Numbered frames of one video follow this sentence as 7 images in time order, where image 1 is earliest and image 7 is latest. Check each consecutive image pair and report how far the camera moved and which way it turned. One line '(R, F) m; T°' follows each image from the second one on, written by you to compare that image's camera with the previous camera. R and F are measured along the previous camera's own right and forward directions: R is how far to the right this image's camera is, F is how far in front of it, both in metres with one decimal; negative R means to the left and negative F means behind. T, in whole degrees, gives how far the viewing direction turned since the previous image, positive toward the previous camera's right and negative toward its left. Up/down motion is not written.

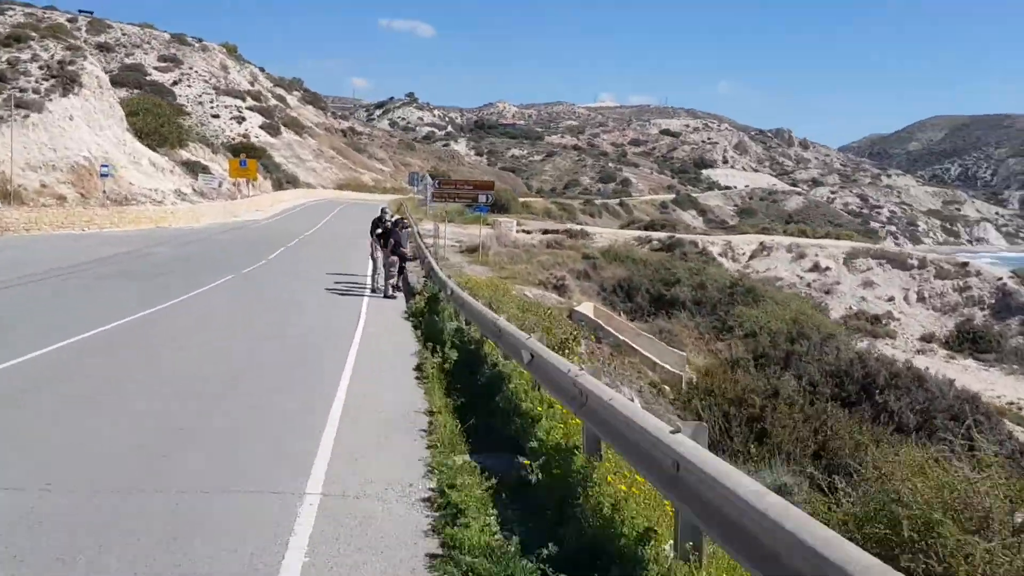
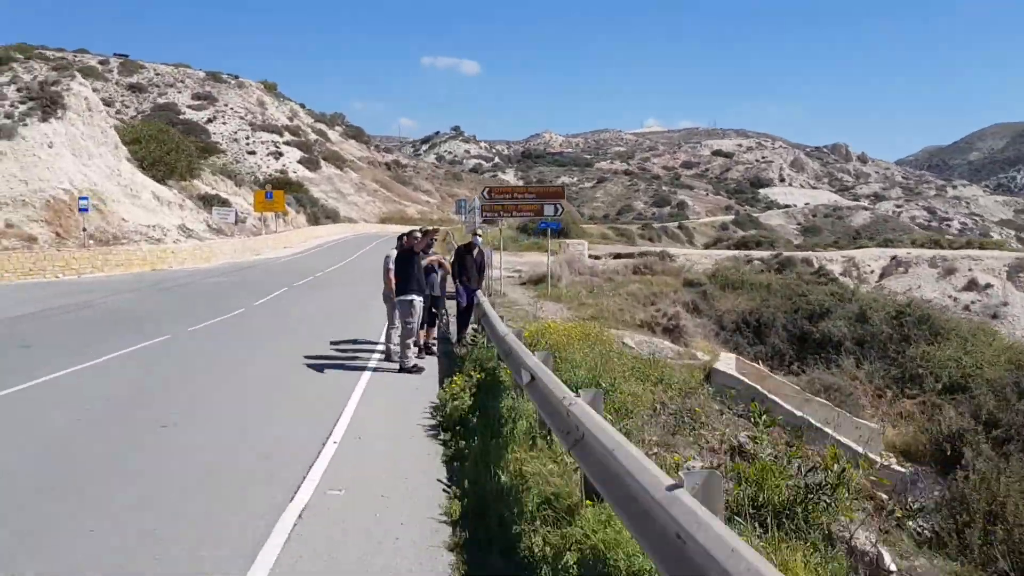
(-0.7, +7.9) m; -3°
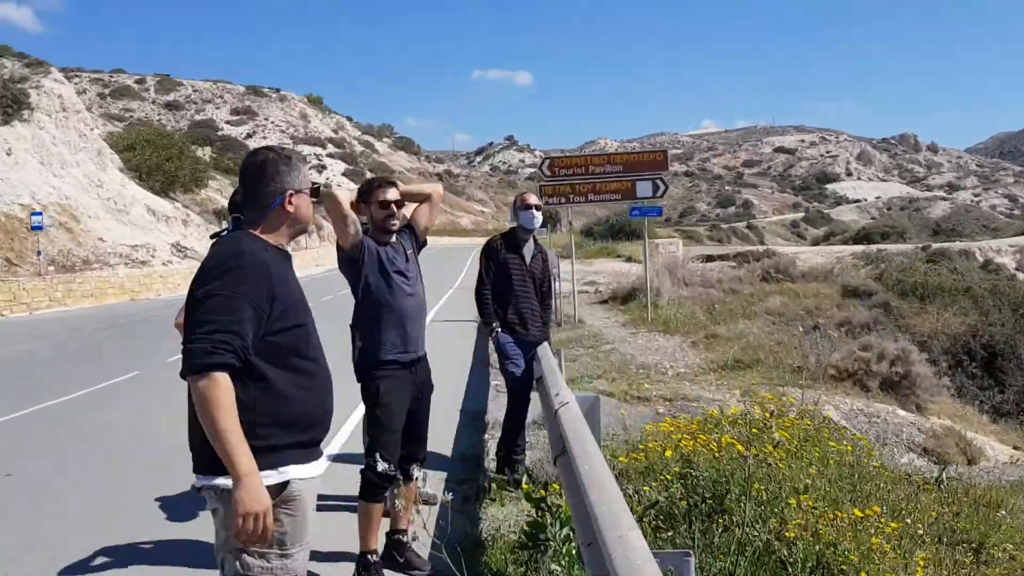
(-0.3, +7.6) m; -4°
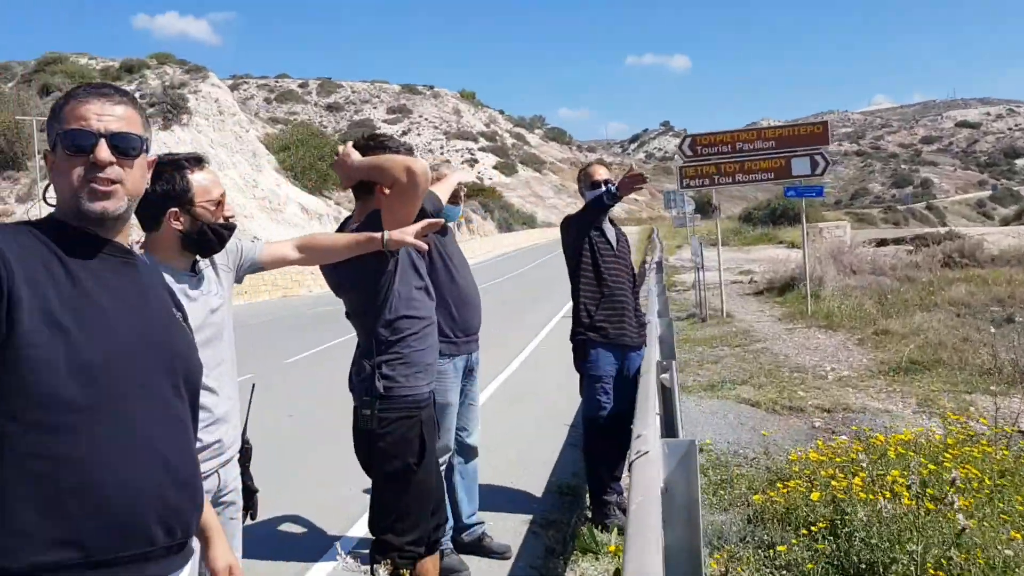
(+0.3, +1.1) m; -10°
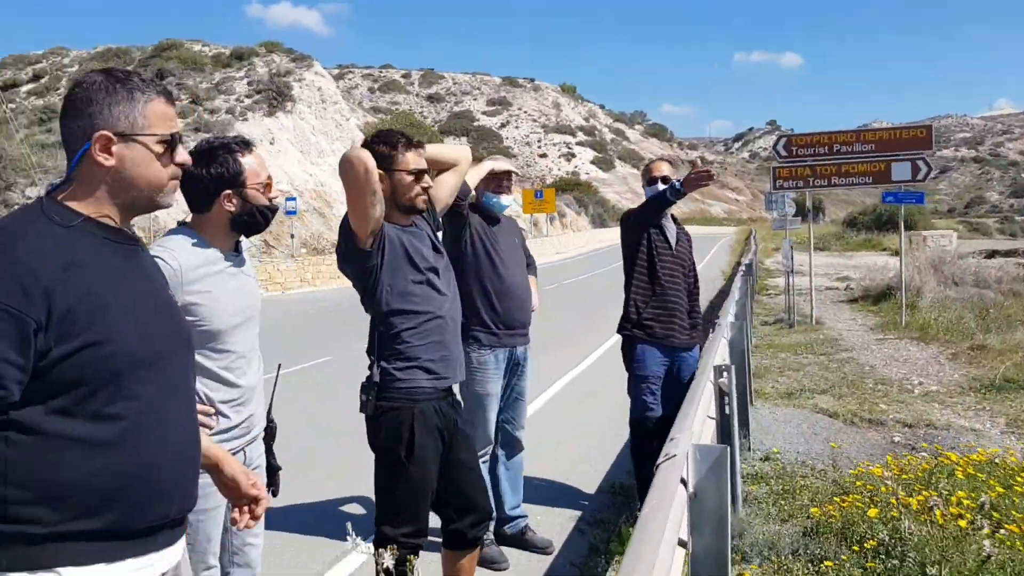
(+0.2, 0.0) m; -6°
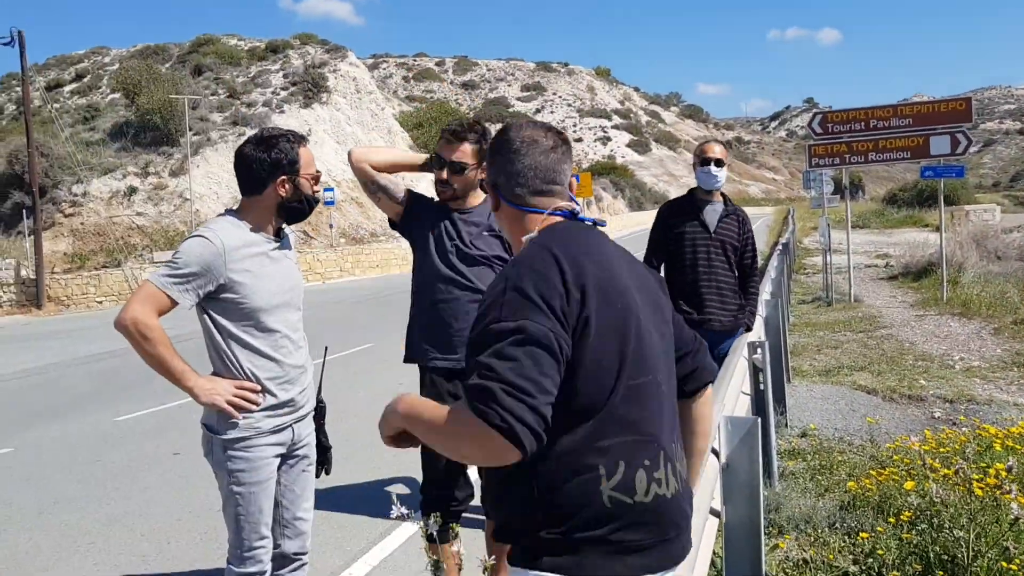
(0.0, -0.1) m; -2°
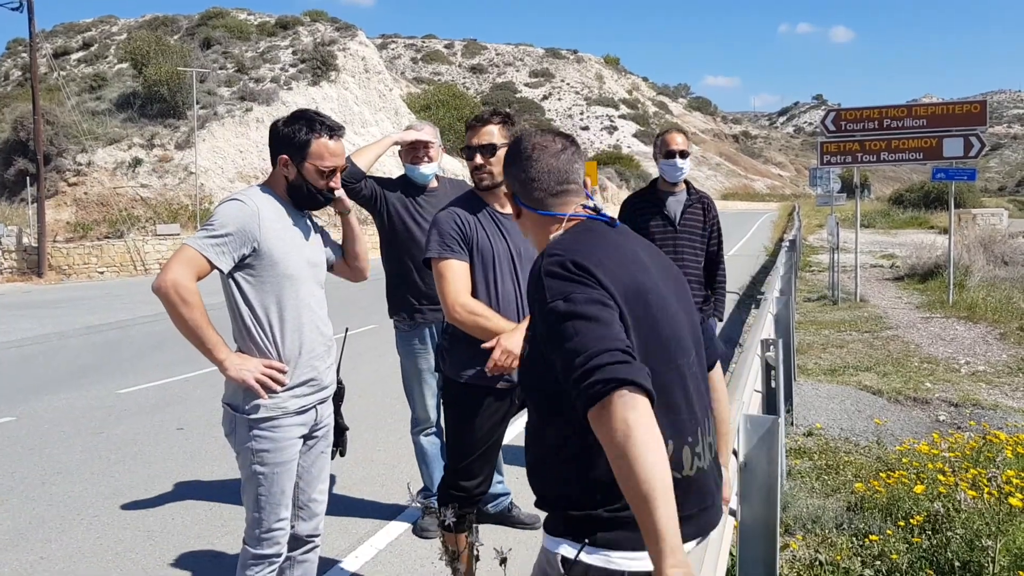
(-0.1, 0.0) m; 0°
